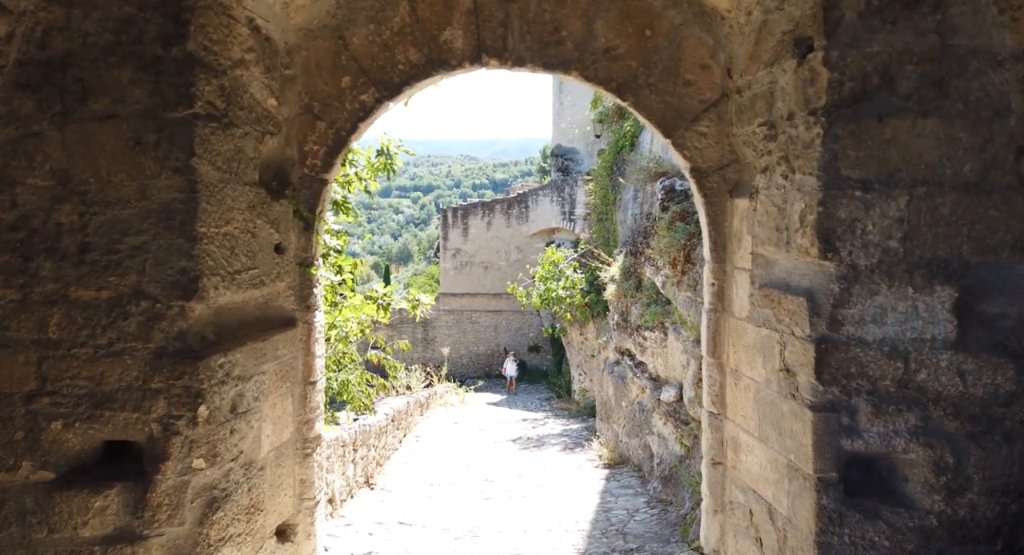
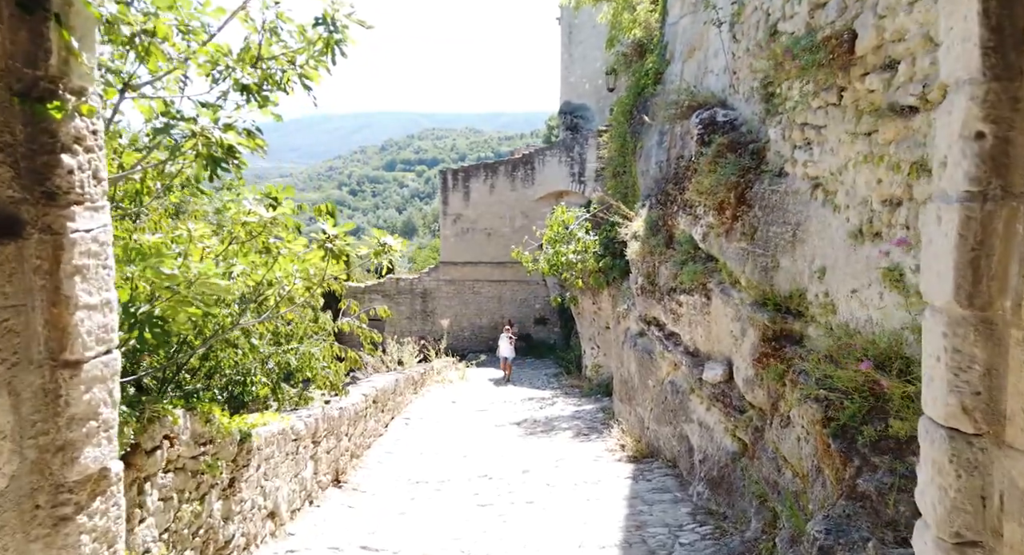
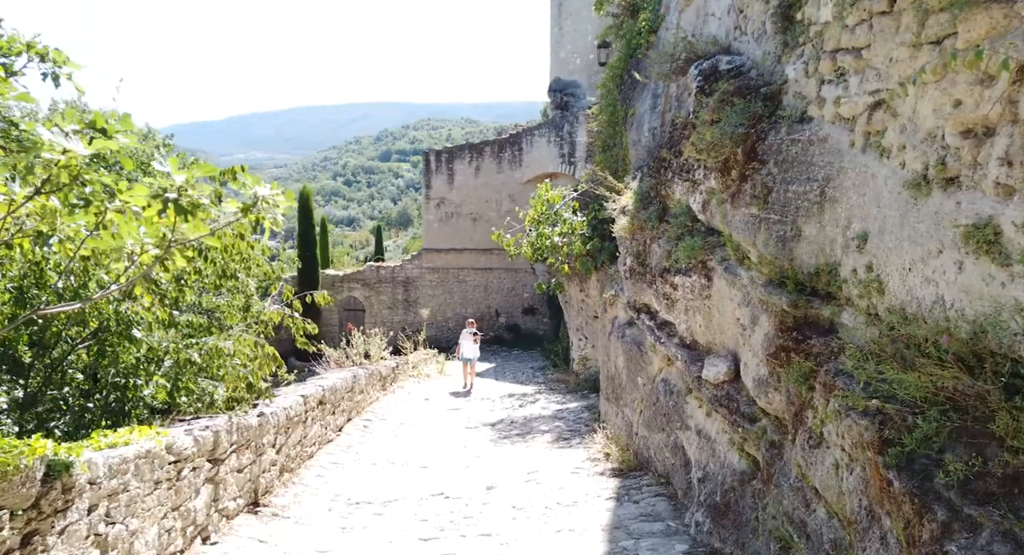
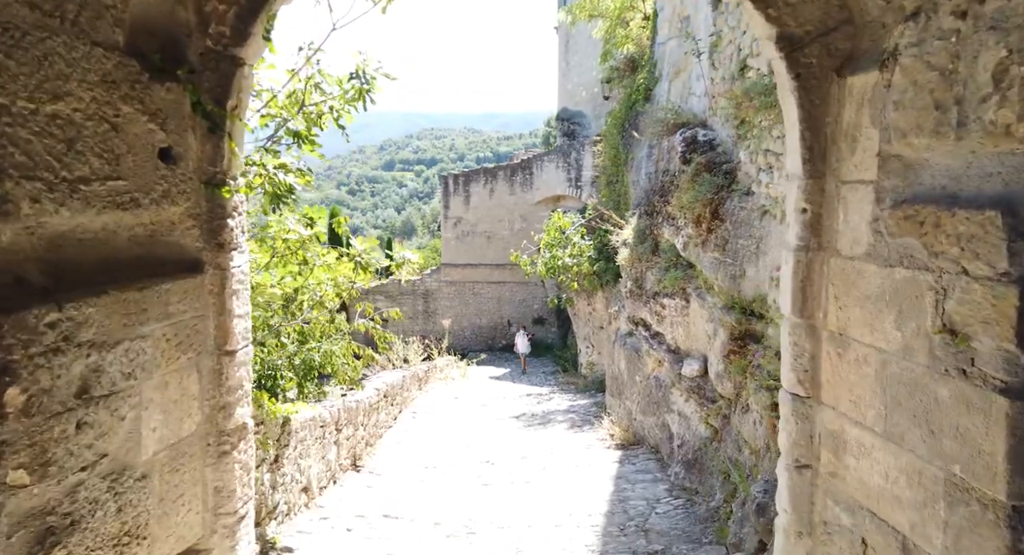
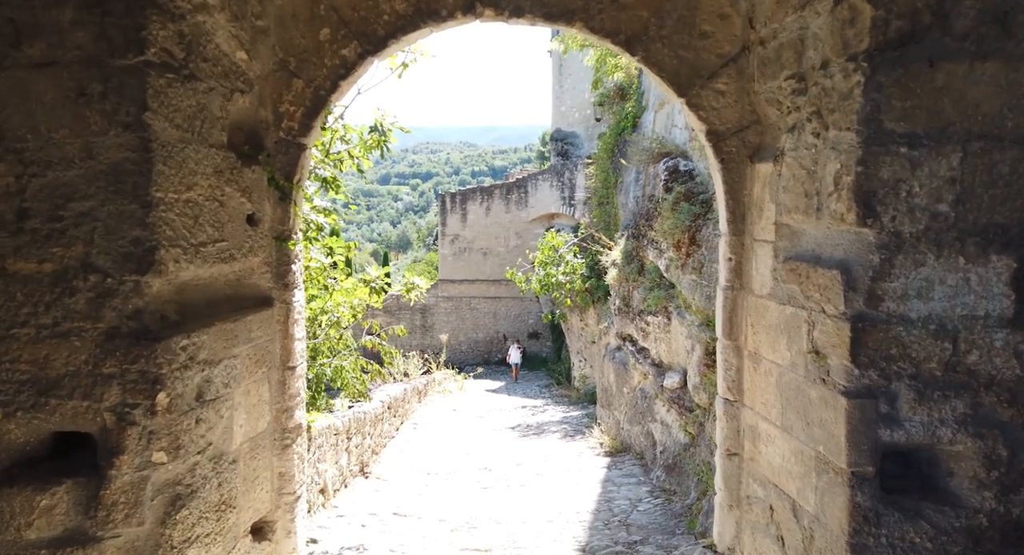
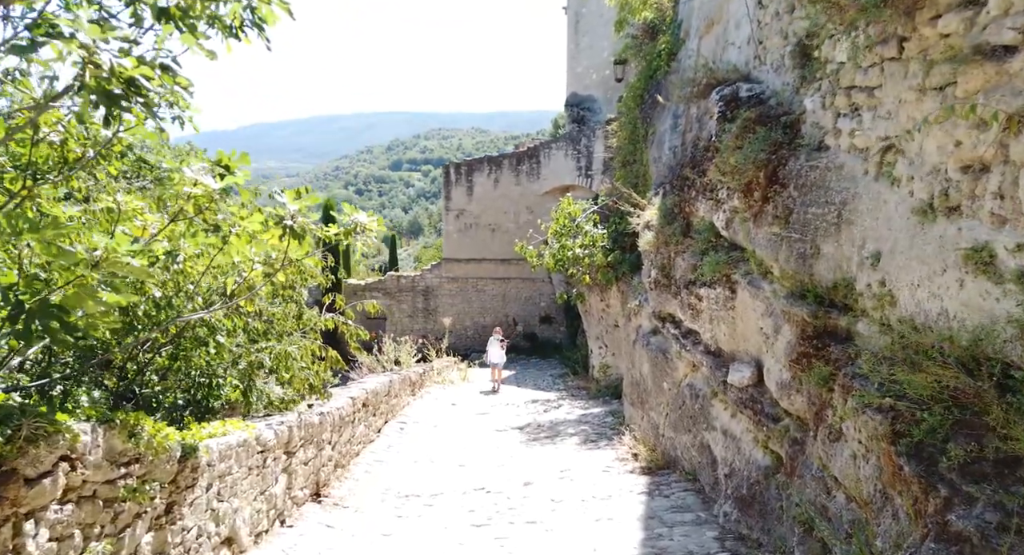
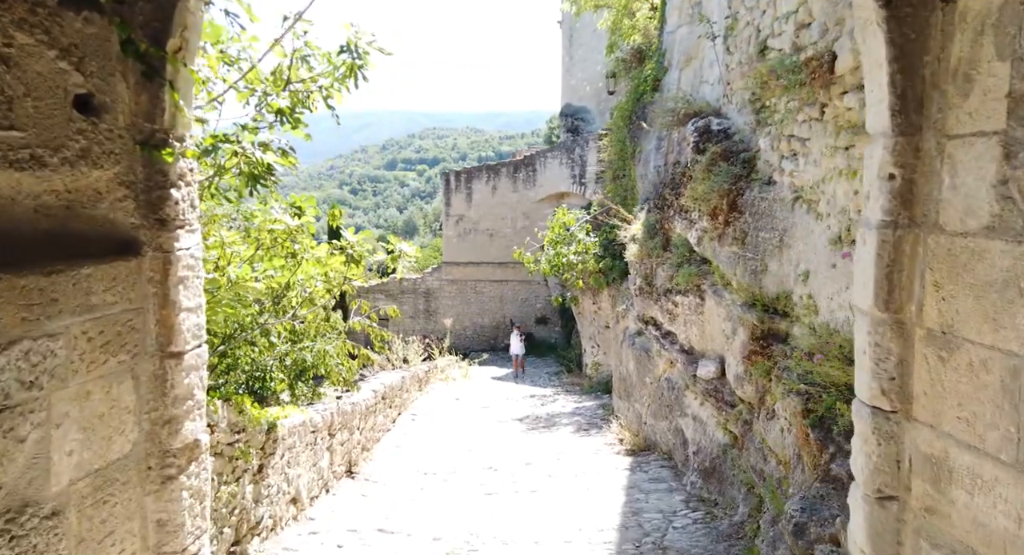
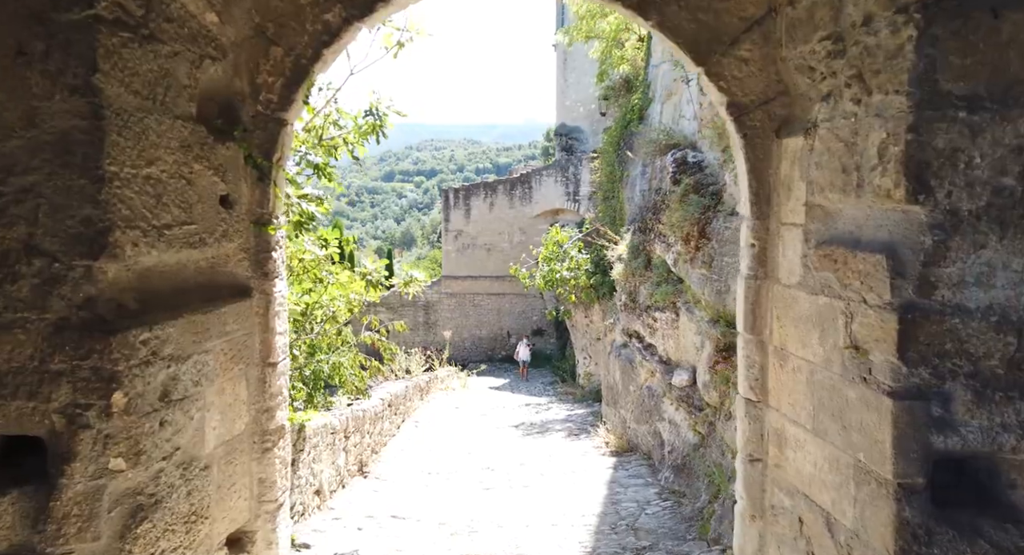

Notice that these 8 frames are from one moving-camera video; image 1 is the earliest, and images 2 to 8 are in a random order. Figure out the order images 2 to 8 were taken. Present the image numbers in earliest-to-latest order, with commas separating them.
5, 8, 4, 7, 2, 6, 3
